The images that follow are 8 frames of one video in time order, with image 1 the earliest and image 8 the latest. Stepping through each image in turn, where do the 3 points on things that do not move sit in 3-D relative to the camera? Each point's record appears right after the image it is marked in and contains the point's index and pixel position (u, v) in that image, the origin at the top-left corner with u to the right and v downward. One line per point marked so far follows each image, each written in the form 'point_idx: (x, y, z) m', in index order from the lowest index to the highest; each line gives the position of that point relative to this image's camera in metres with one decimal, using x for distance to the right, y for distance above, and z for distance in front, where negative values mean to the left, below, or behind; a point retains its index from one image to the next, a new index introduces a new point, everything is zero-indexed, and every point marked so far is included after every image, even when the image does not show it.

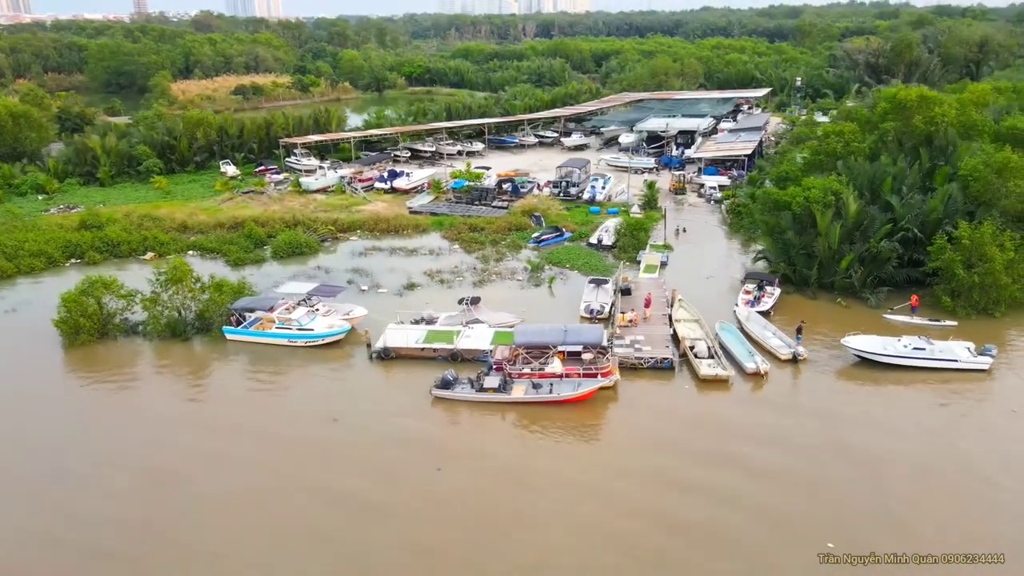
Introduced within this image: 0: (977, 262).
0: (+11.5, +0.6, +16.4) m
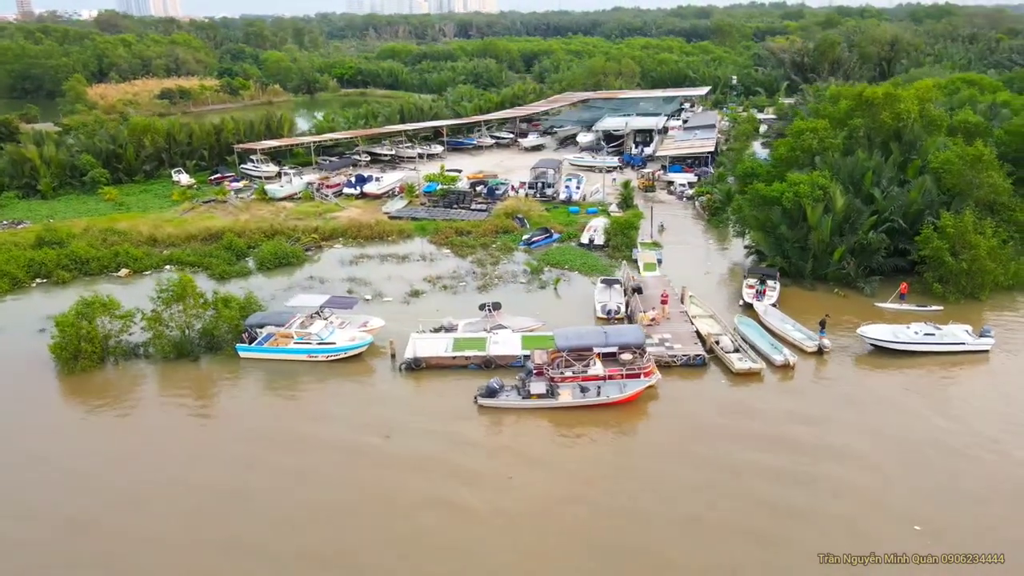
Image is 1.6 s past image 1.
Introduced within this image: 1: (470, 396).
0: (+11.8, +1.0, +17.4) m
1: (-0.8, -2.2, +13.3) m
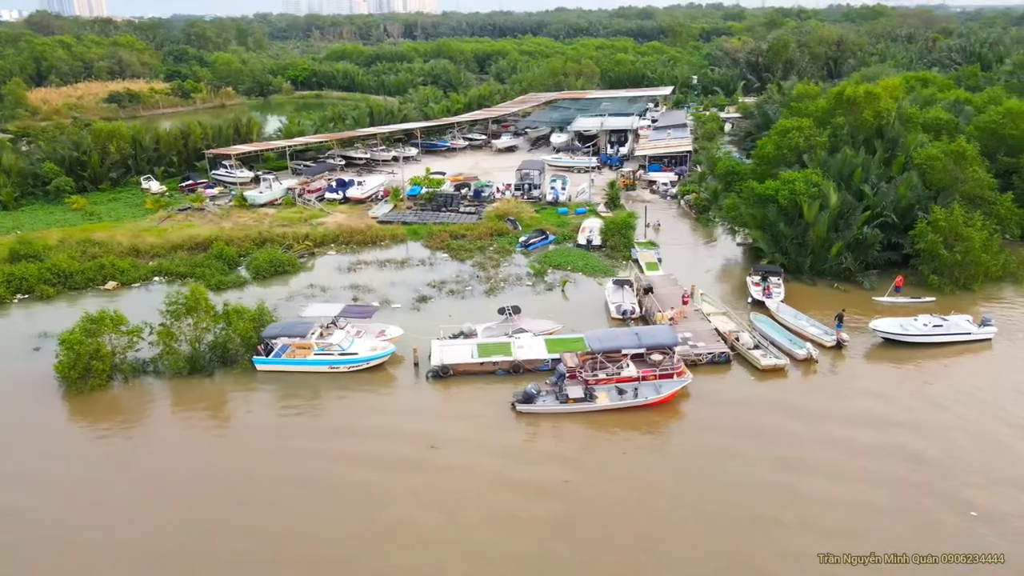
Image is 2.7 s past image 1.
0: (+12.0, +1.2, +18.1) m
1: (-0.2, -2.3, +13.2) m
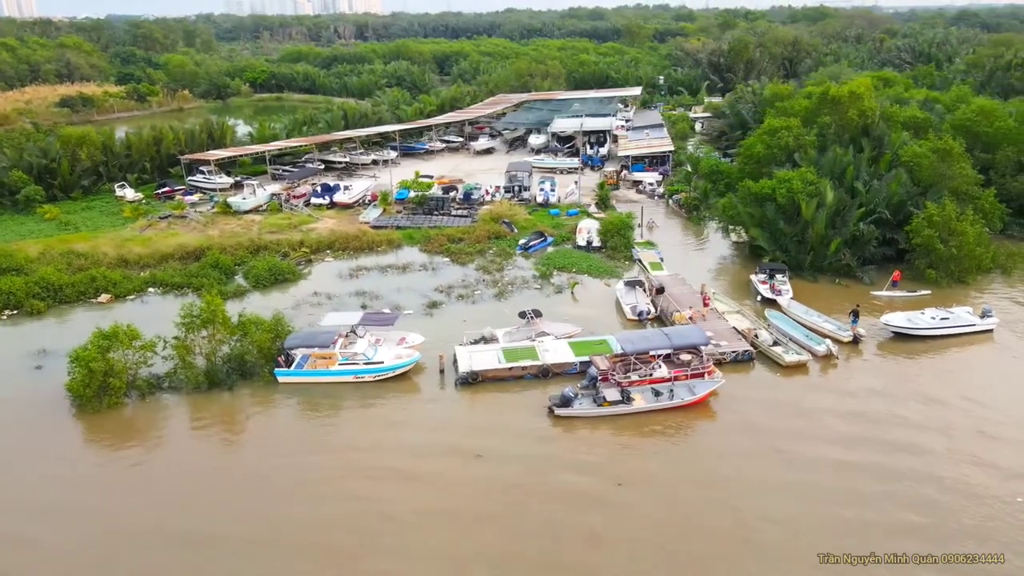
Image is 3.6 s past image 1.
0: (+12.3, +1.4, +18.7) m
1: (+0.4, -2.4, +13.1) m
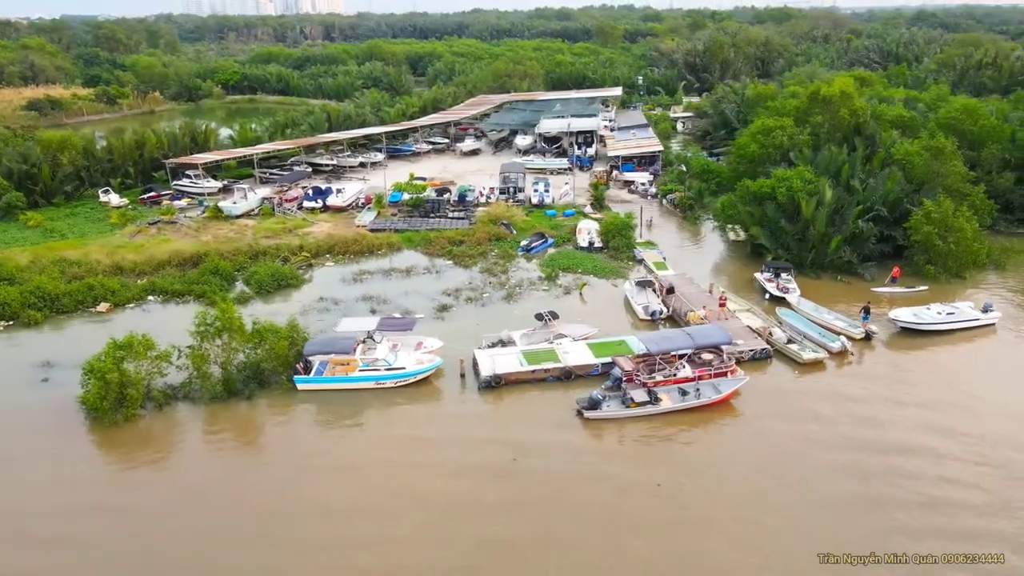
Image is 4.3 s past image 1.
0: (+12.5, +1.5, +19.1) m
1: (+0.9, -2.4, +13.1) m
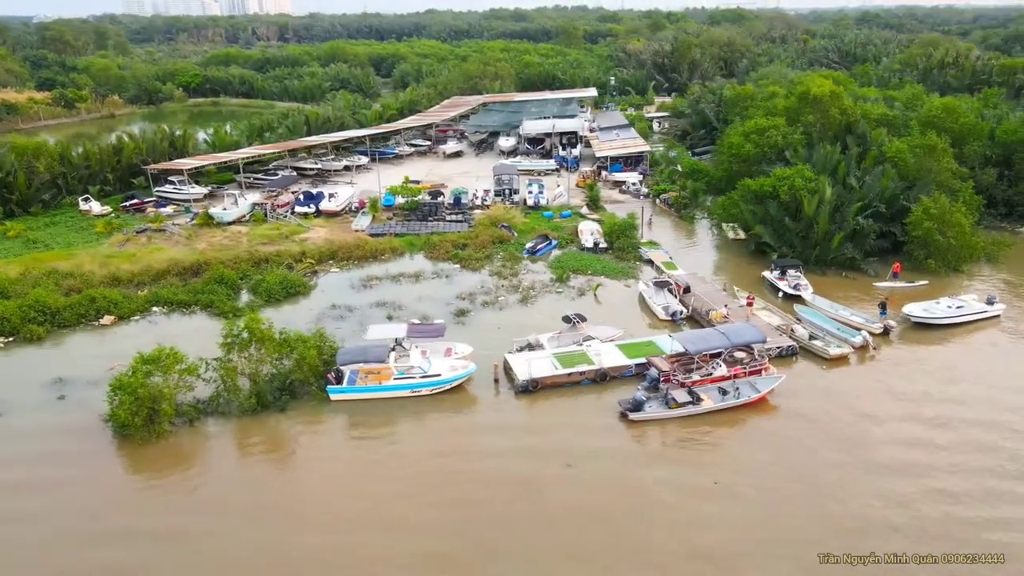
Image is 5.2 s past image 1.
0: (+12.8, +1.7, +19.7) m
1: (+1.7, -2.4, +13.1) m
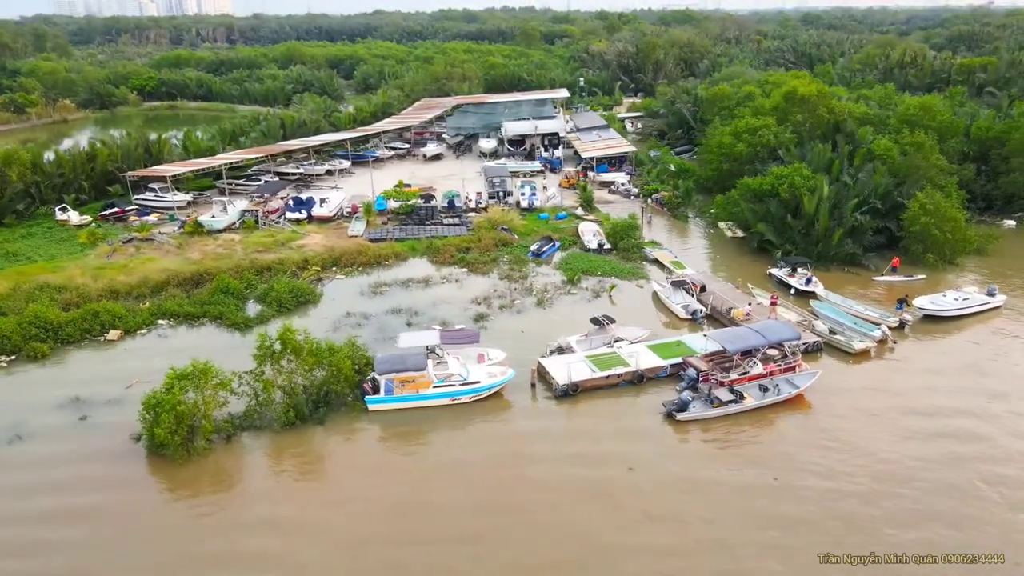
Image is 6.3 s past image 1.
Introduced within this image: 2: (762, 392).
0: (+13.1, +1.9, +20.3) m
1: (+2.4, -2.5, +13.1) m
2: (+4.8, -2.0, +13.2) m
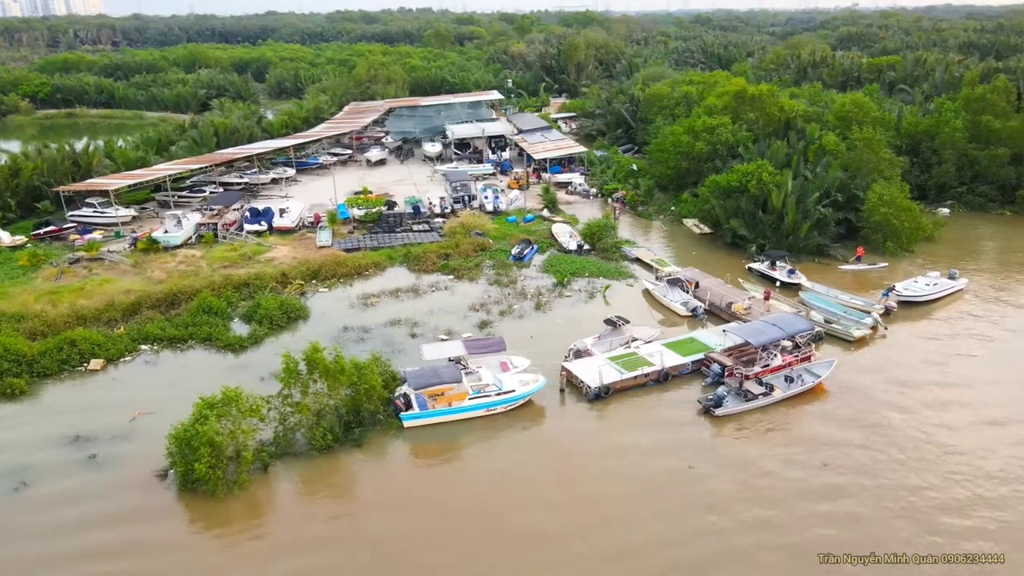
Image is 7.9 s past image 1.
0: (+12.6, +2.4, +21.8) m
1: (+3.1, -2.5, +13.4) m
2: (+5.4, -1.9, +13.8) m
